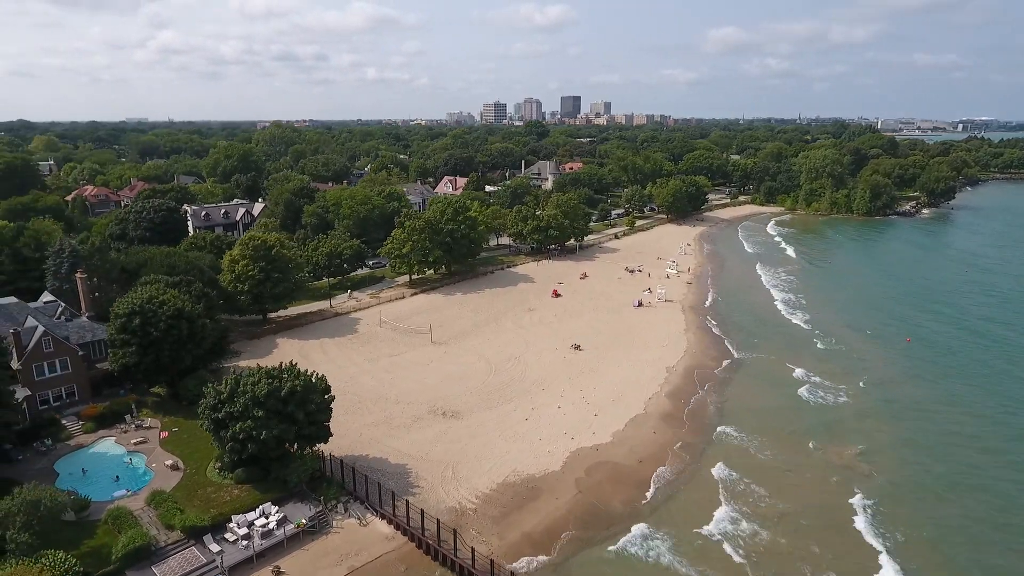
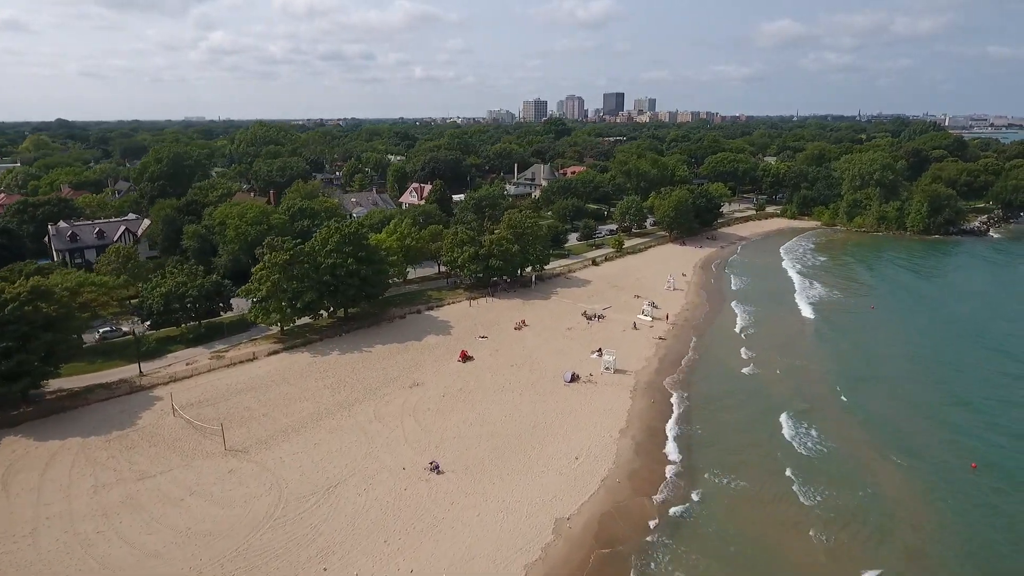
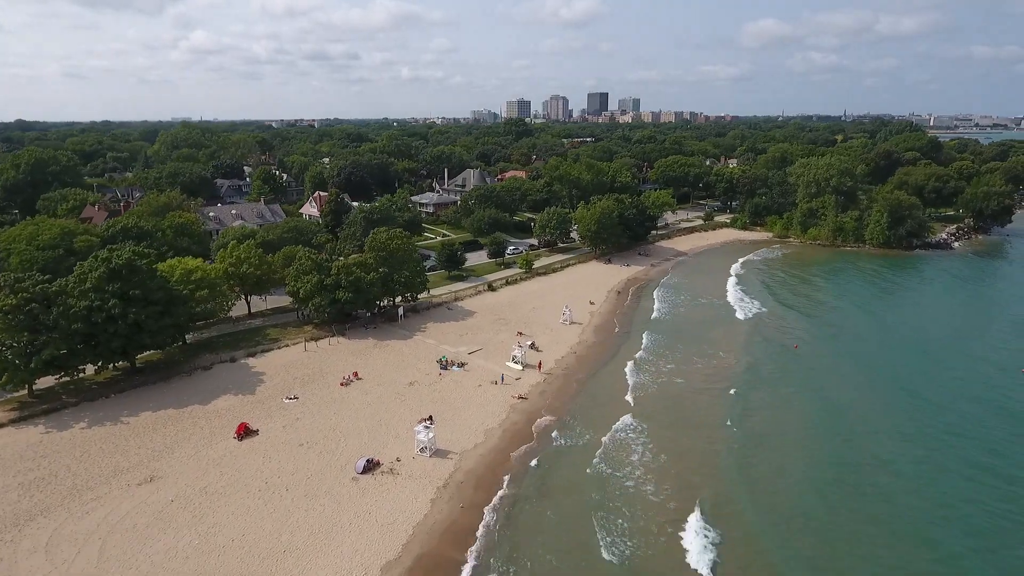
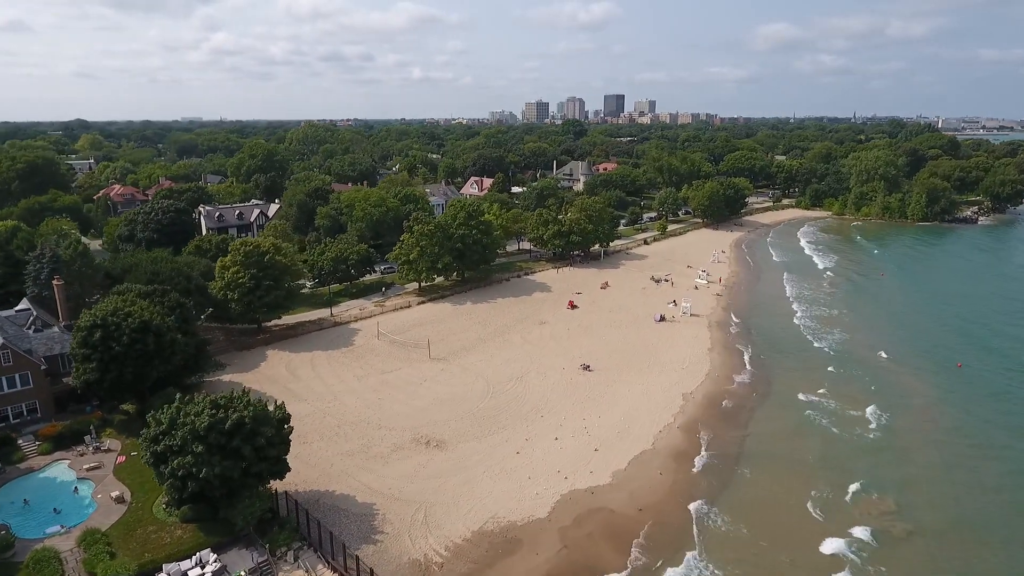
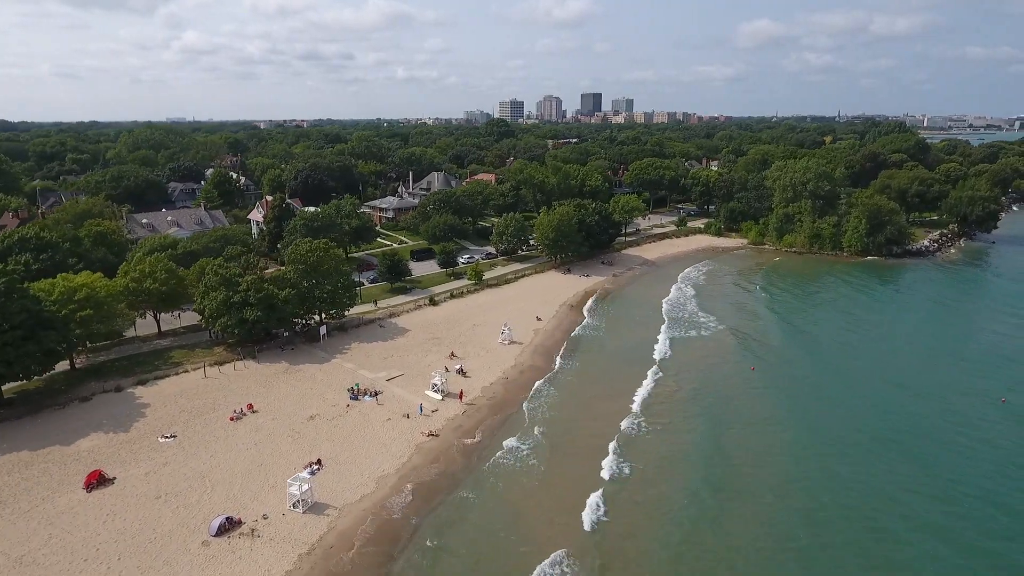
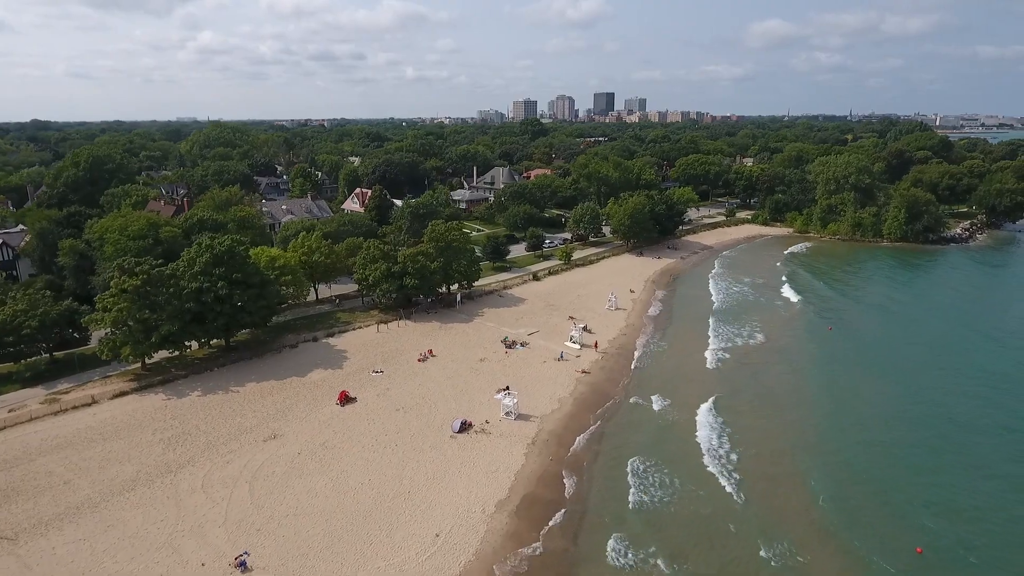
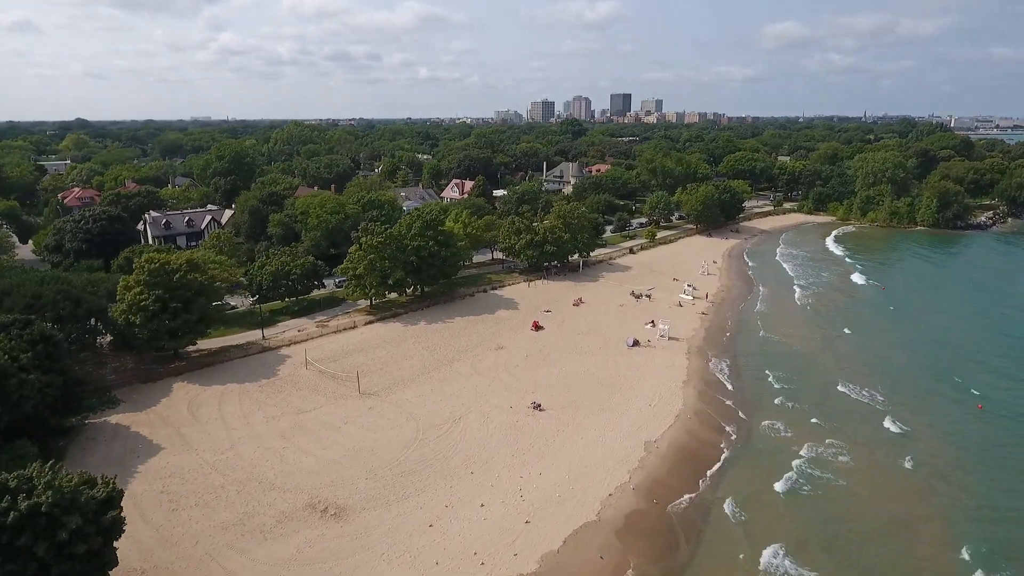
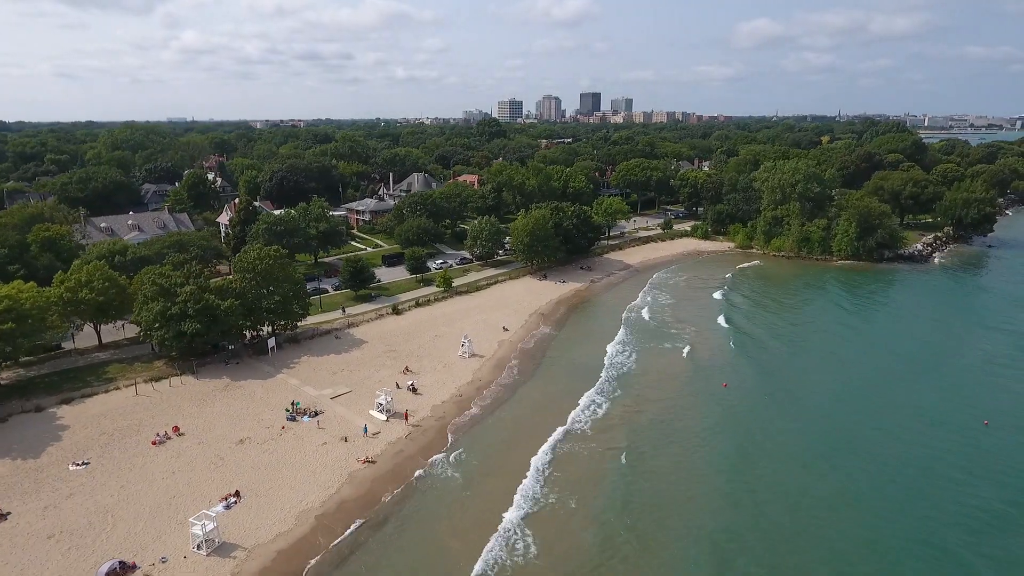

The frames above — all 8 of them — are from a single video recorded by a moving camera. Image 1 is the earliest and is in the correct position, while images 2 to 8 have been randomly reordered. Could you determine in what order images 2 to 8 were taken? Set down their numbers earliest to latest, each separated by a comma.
4, 7, 2, 6, 3, 5, 8
